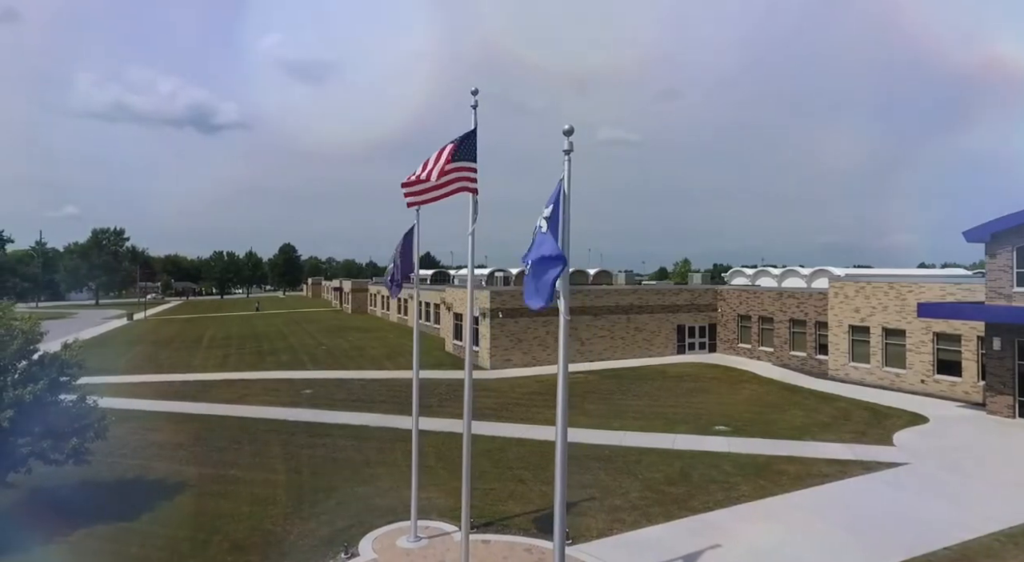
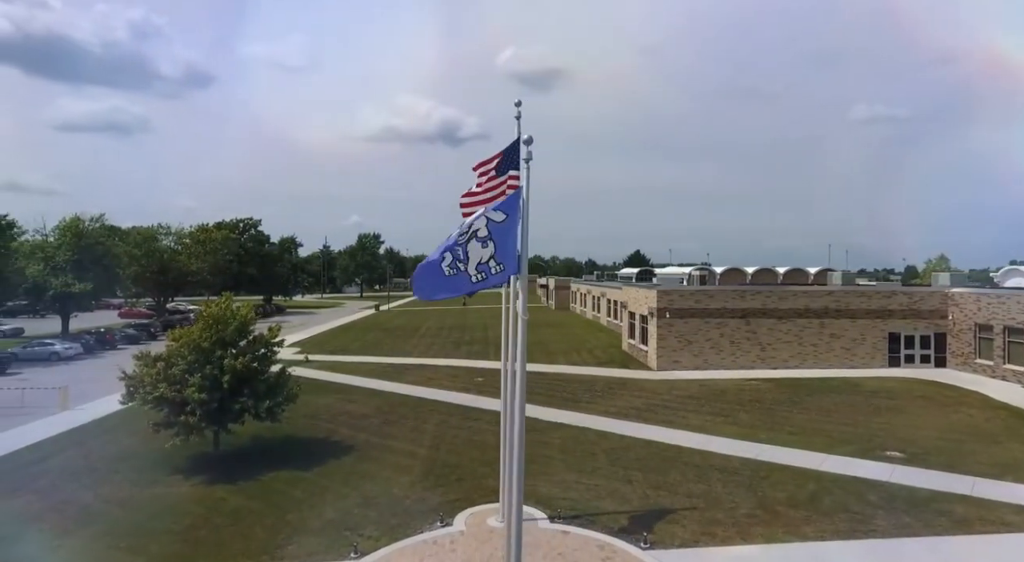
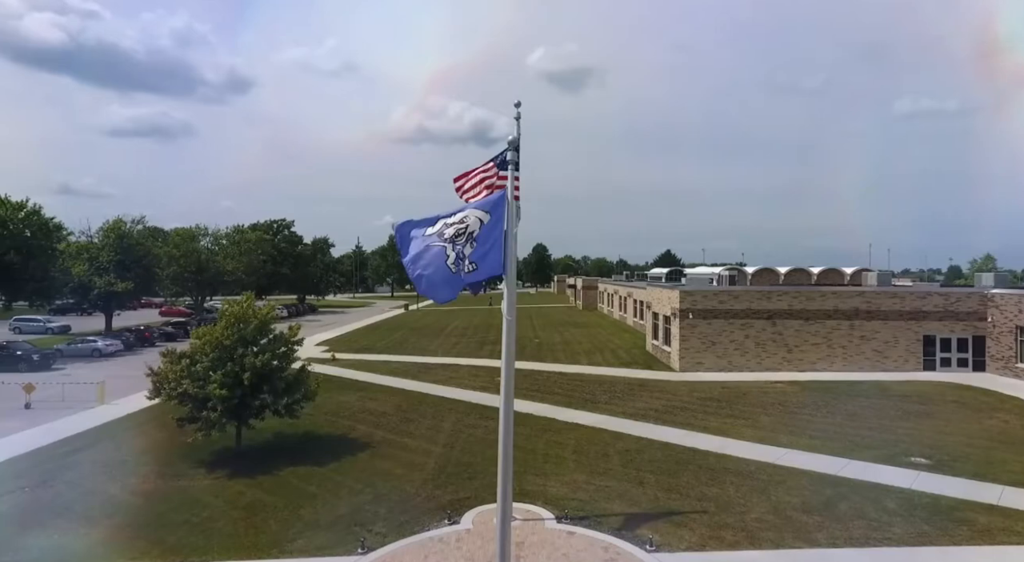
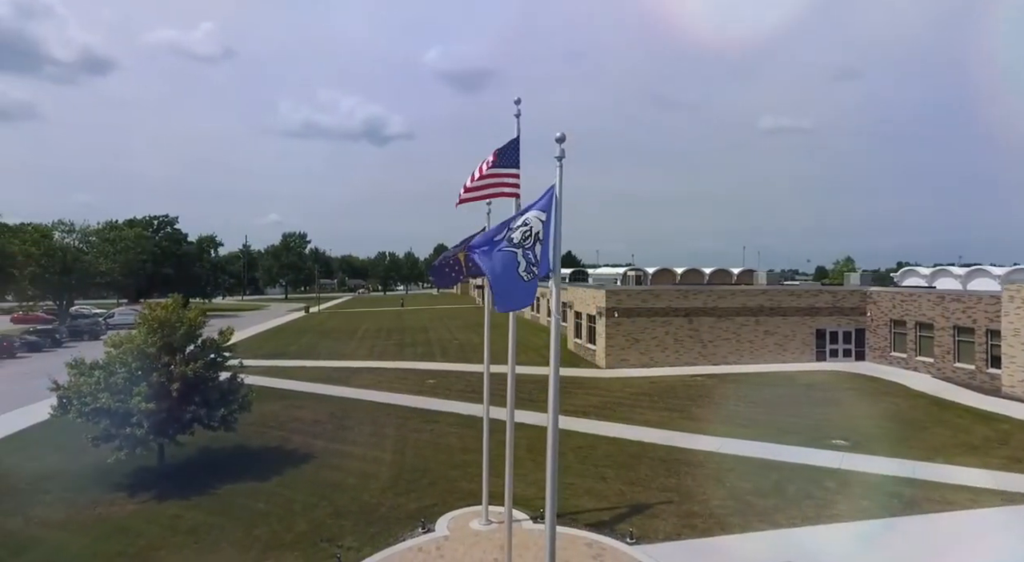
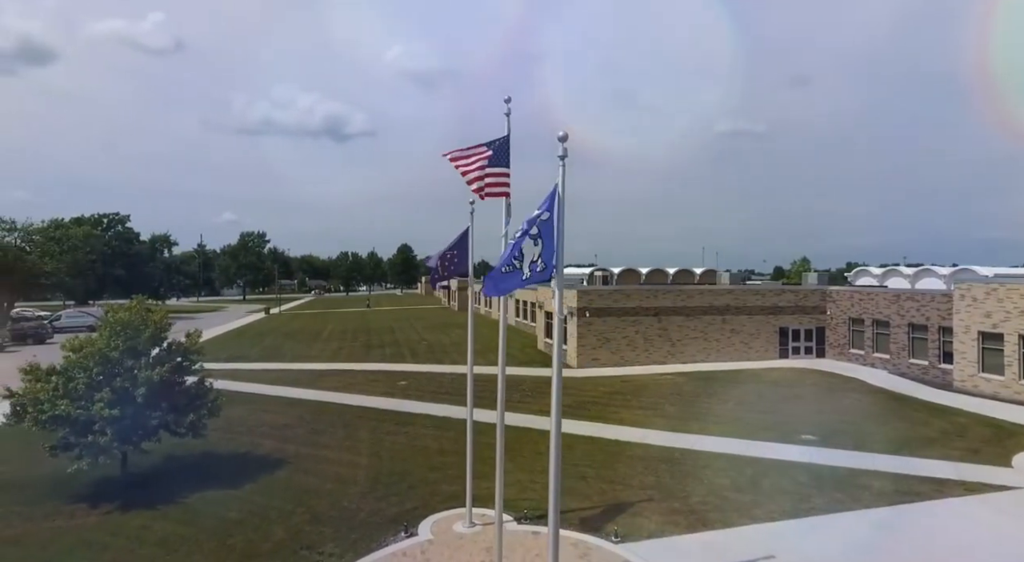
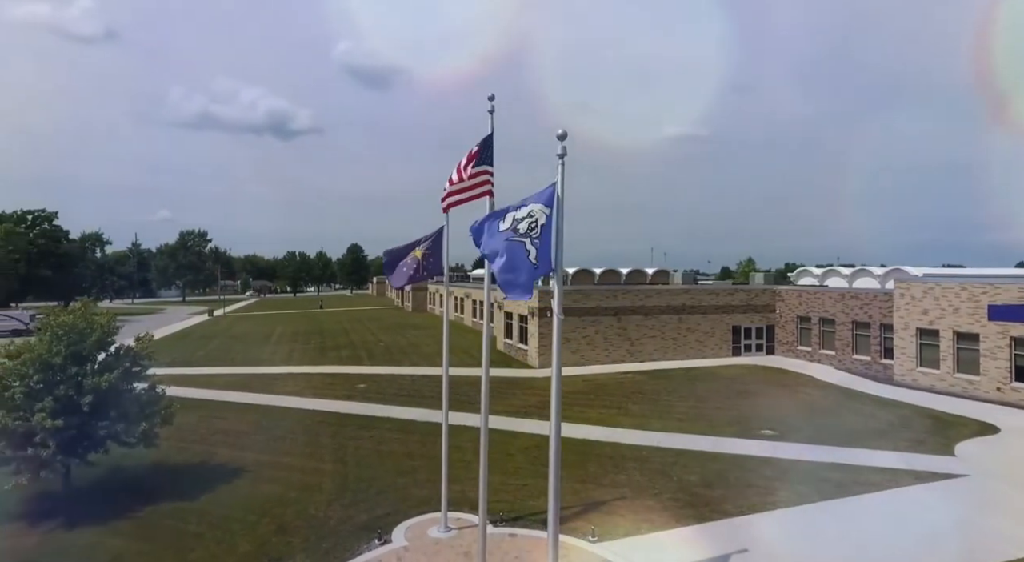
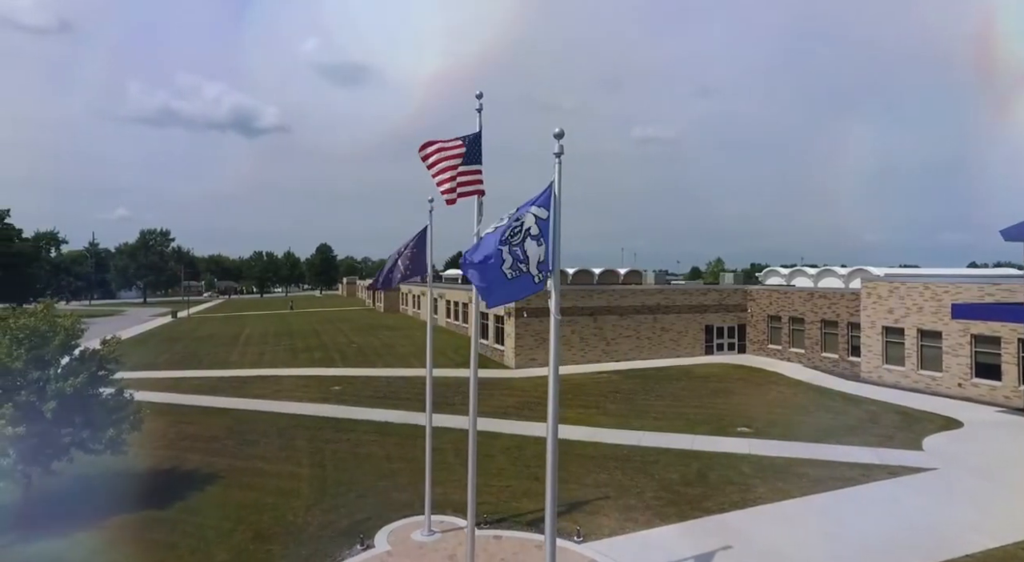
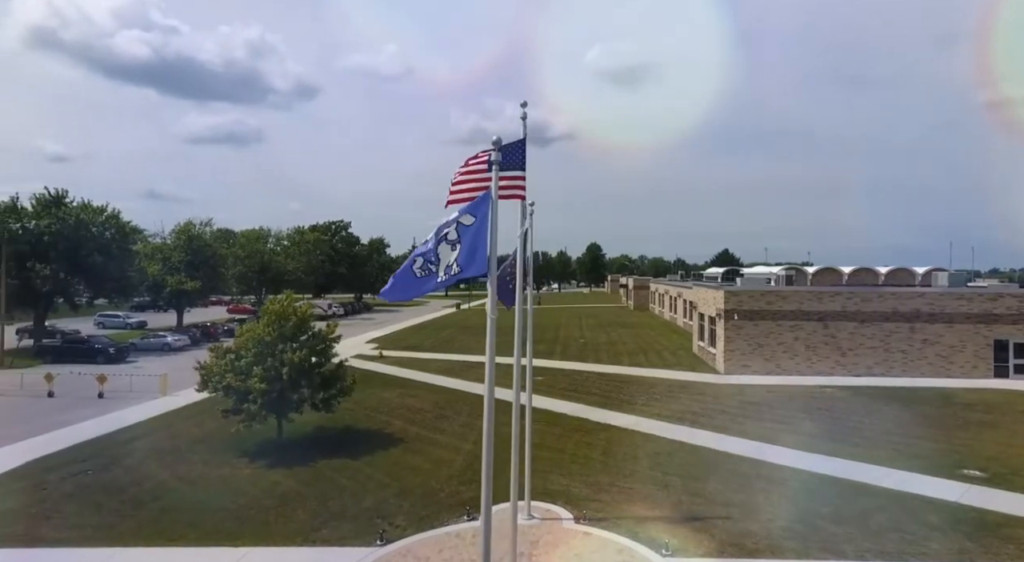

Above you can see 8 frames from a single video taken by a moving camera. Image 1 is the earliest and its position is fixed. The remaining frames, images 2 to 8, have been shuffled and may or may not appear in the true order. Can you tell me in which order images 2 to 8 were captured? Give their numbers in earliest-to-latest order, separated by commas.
7, 6, 5, 4, 2, 3, 8
